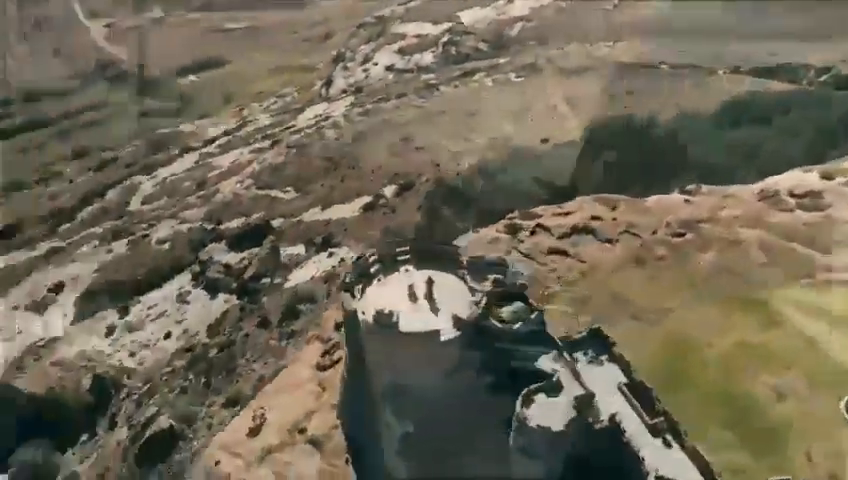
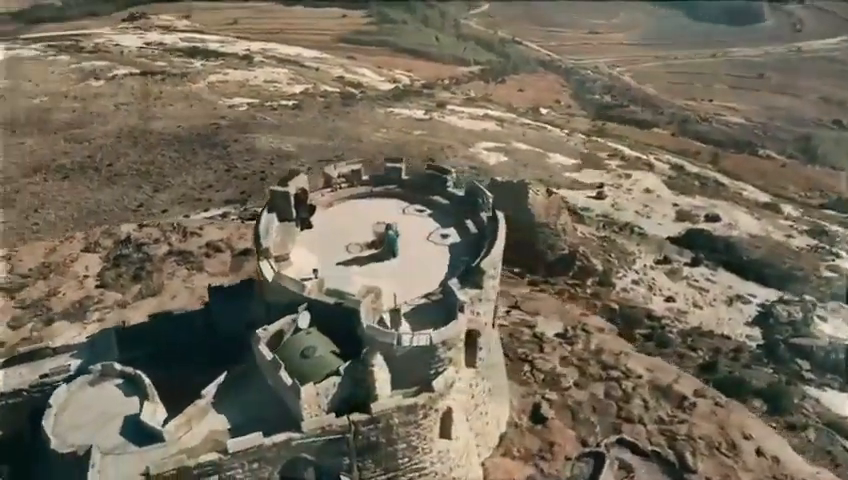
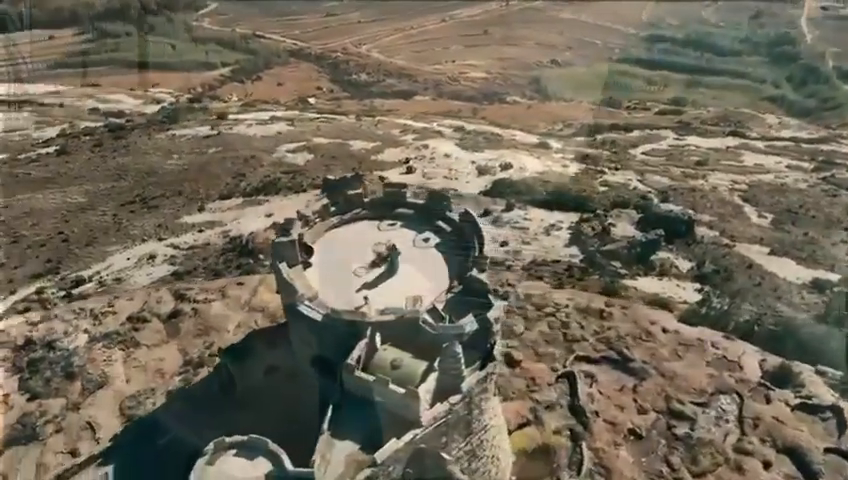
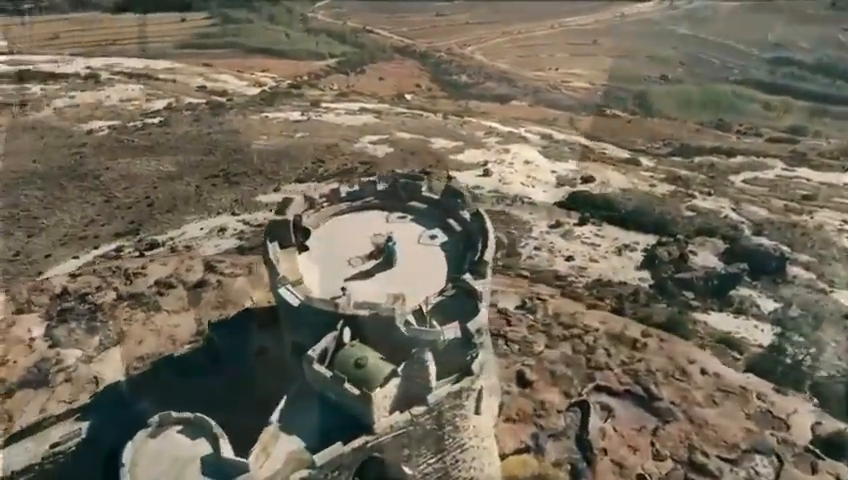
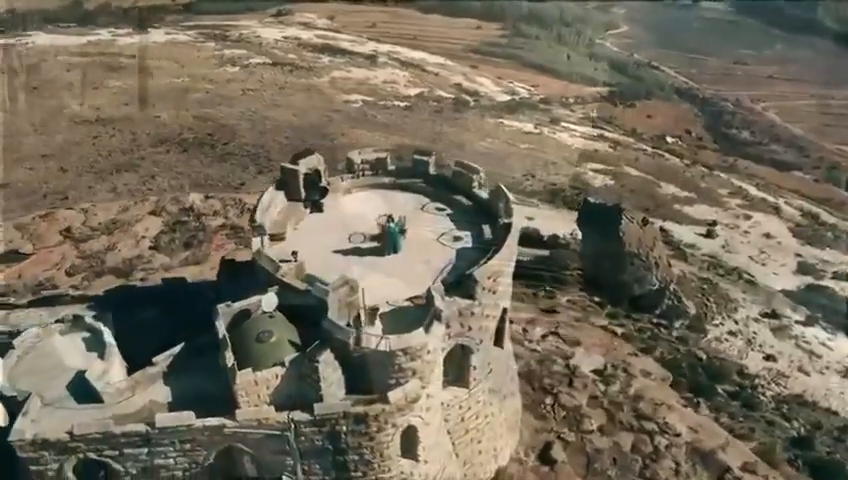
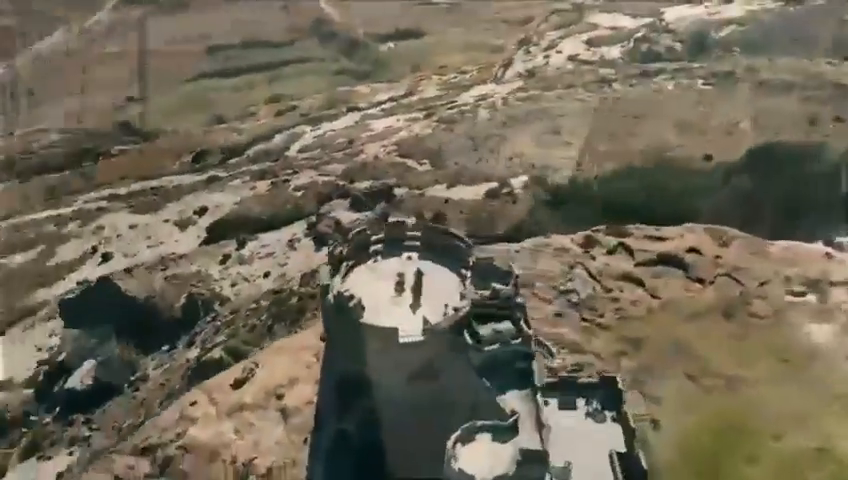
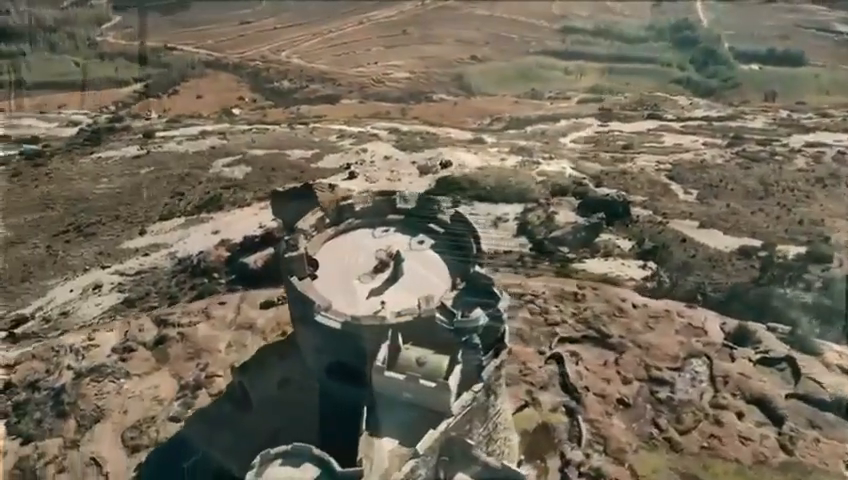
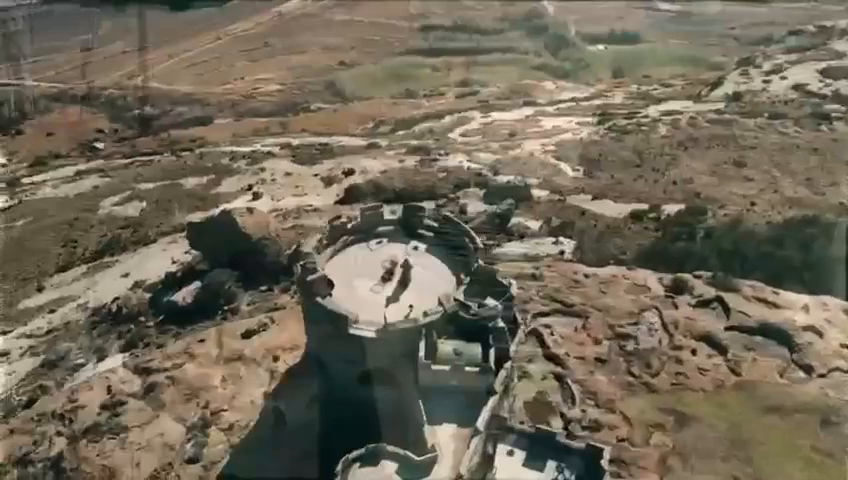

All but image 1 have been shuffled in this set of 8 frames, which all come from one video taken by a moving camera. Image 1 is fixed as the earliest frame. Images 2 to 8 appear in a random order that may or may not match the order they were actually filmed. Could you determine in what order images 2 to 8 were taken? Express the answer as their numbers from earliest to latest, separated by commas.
6, 8, 7, 3, 4, 2, 5
